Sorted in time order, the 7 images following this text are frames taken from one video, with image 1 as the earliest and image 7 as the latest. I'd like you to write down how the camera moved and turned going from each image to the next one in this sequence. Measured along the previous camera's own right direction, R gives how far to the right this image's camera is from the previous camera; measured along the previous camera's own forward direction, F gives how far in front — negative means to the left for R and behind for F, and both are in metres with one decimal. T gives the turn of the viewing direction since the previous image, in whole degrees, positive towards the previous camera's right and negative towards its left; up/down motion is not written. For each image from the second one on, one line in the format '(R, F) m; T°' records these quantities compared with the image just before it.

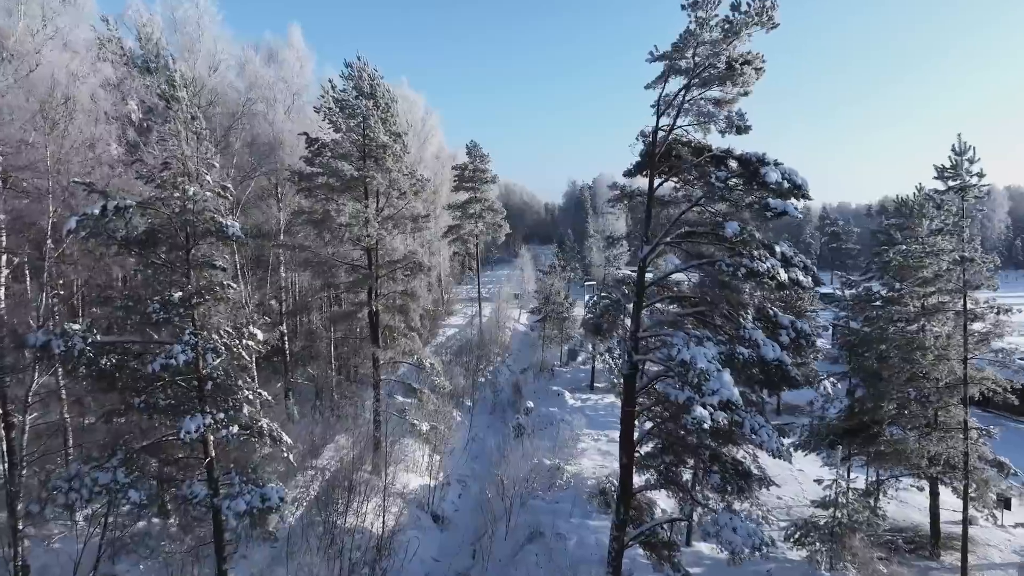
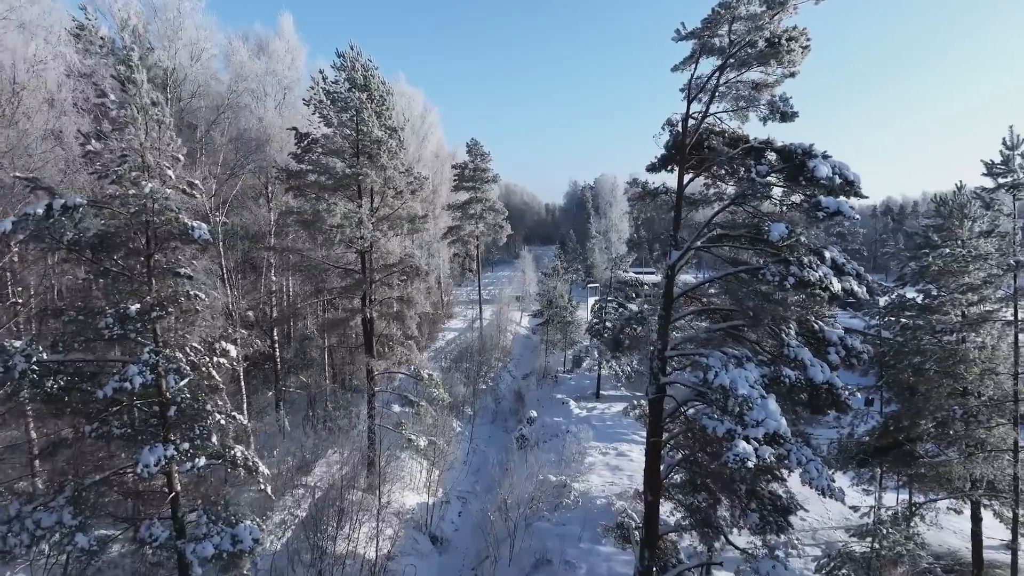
(-0.1, +0.9) m; 0°
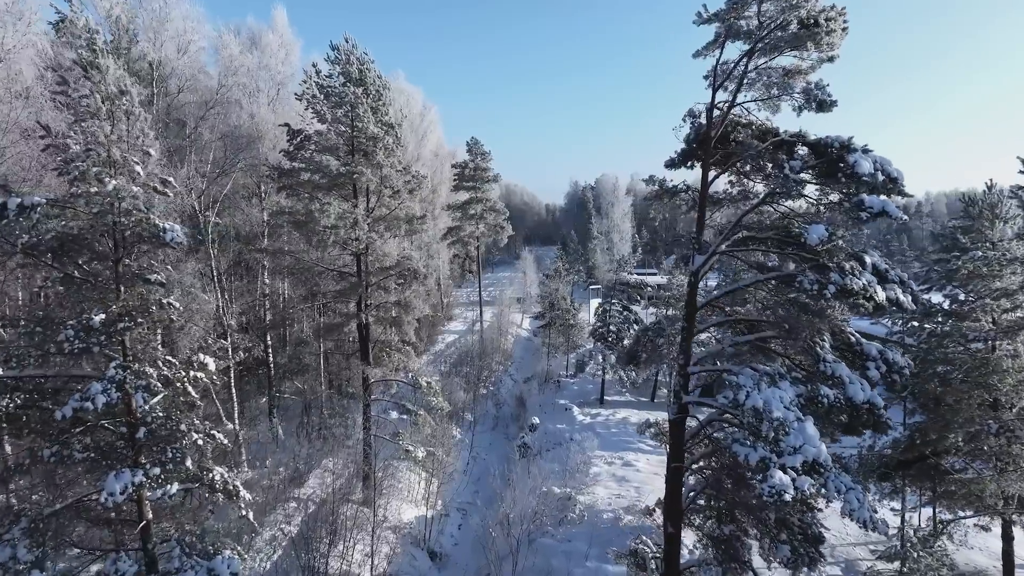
(-0.1, +0.6) m; 0°
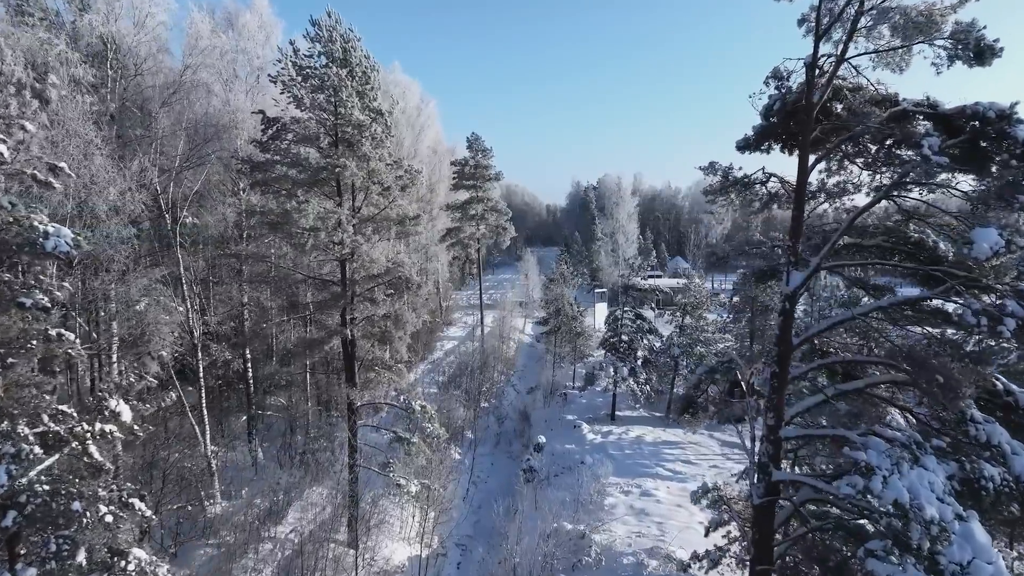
(-0.2, +1.6) m; 0°
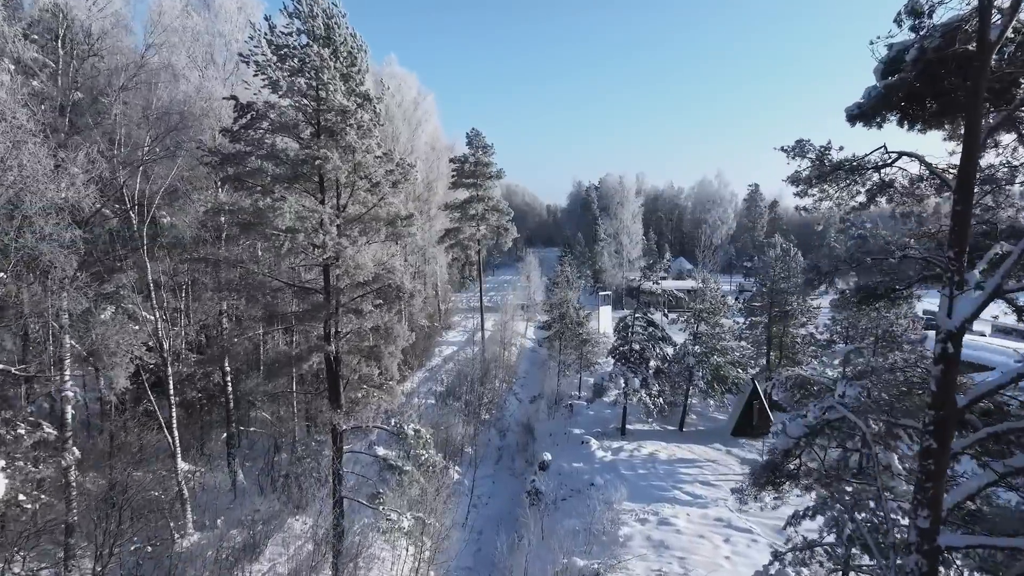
(-0.1, +1.3) m; 0°
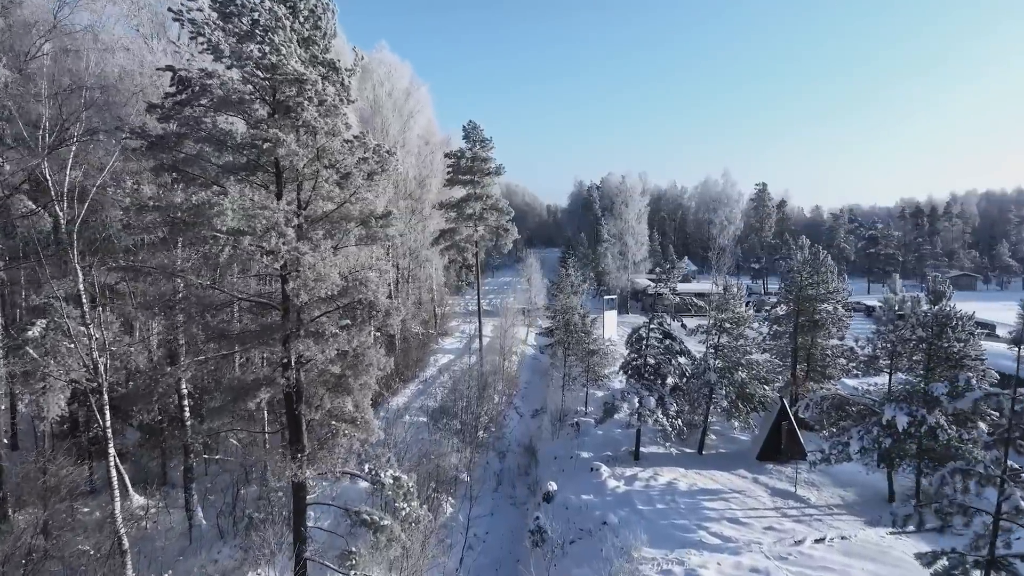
(0.0, +1.9) m; 0°
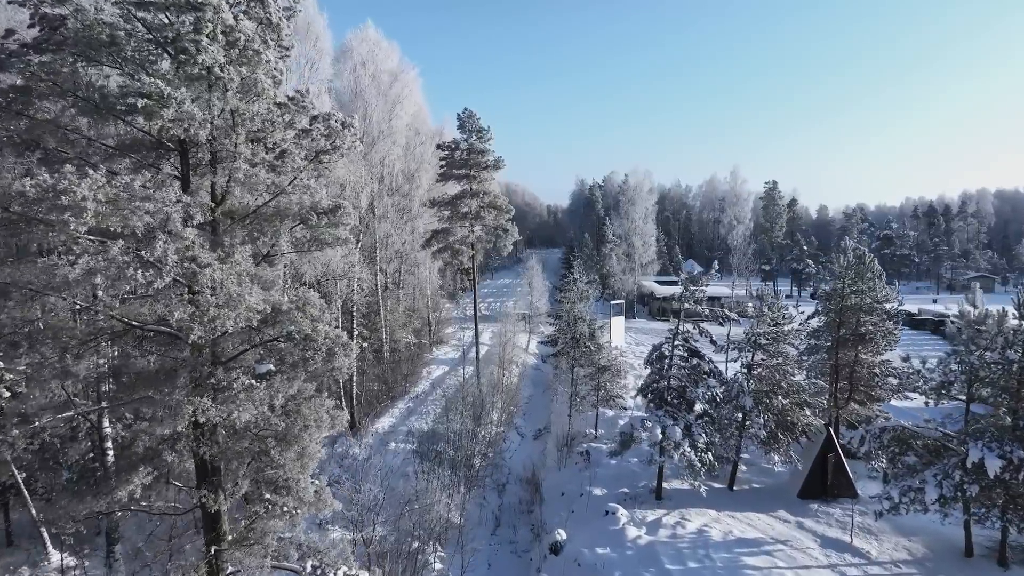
(0.0, +2.4) m; 0°
